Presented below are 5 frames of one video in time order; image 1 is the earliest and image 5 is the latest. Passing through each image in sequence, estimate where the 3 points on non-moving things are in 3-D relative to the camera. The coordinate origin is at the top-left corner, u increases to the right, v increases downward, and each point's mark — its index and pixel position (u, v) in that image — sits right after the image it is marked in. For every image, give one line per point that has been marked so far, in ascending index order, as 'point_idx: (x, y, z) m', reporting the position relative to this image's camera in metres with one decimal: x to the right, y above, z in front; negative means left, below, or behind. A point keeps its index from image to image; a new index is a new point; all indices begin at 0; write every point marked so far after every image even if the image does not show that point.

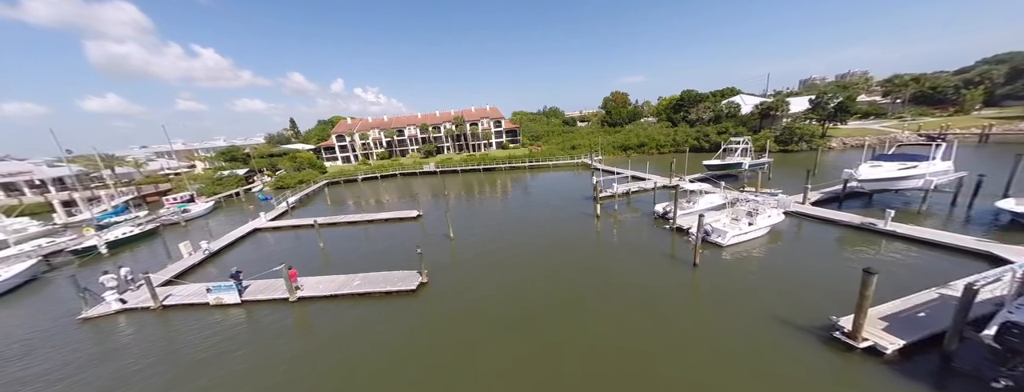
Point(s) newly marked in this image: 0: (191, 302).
0: (-15.9, -5.2, +13.9) m
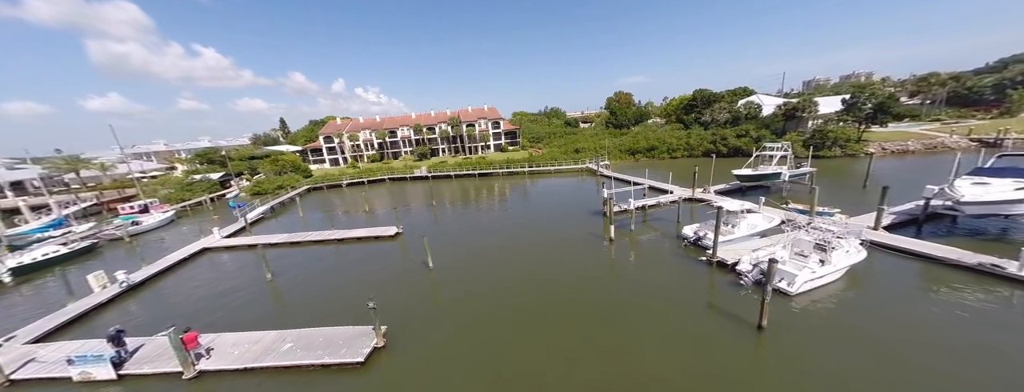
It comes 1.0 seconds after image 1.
0: (-16.3, -6.3, +9.9) m
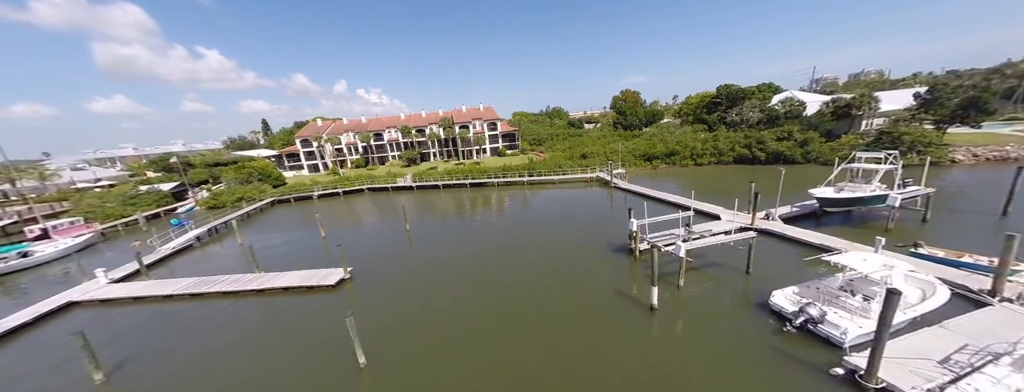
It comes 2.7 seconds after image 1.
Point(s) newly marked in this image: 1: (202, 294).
0: (-16.9, -8.1, +3.6) m
1: (-17.5, -5.5, +15.9) m
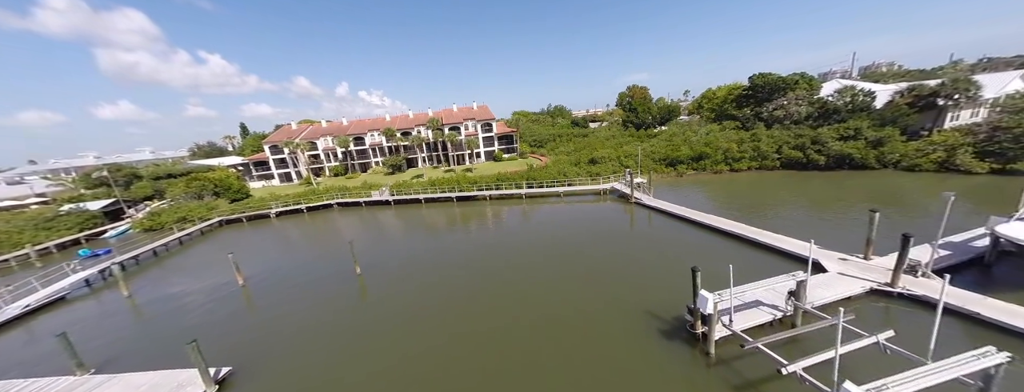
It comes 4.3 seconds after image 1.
0: (-17.5, -10.1, -3.0) m
1: (-18.1, -7.5, +9.4) m
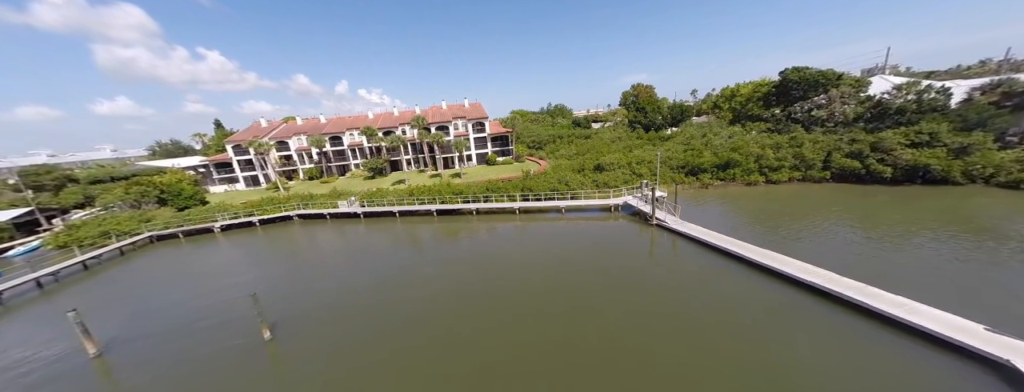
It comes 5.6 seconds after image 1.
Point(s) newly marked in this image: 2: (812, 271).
0: (-18.3, -11.2, -8.4) m
1: (-18.9, -8.6, +4.0) m
2: (+15.5, -3.8, +14.1) m
